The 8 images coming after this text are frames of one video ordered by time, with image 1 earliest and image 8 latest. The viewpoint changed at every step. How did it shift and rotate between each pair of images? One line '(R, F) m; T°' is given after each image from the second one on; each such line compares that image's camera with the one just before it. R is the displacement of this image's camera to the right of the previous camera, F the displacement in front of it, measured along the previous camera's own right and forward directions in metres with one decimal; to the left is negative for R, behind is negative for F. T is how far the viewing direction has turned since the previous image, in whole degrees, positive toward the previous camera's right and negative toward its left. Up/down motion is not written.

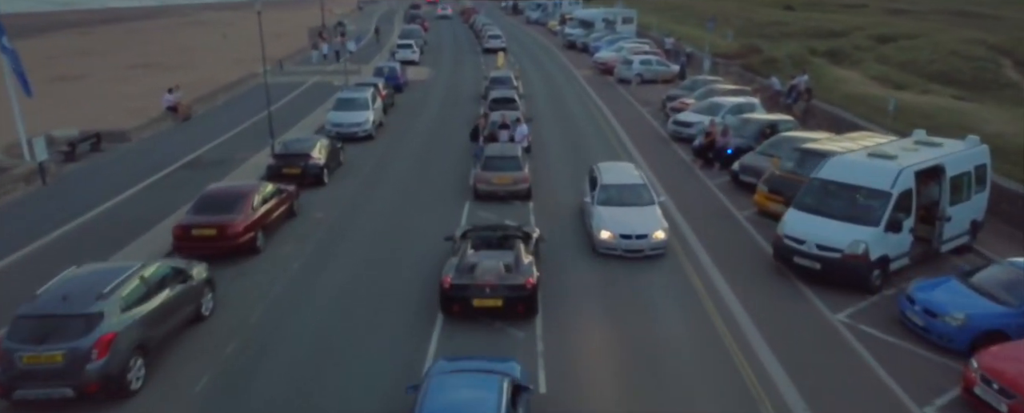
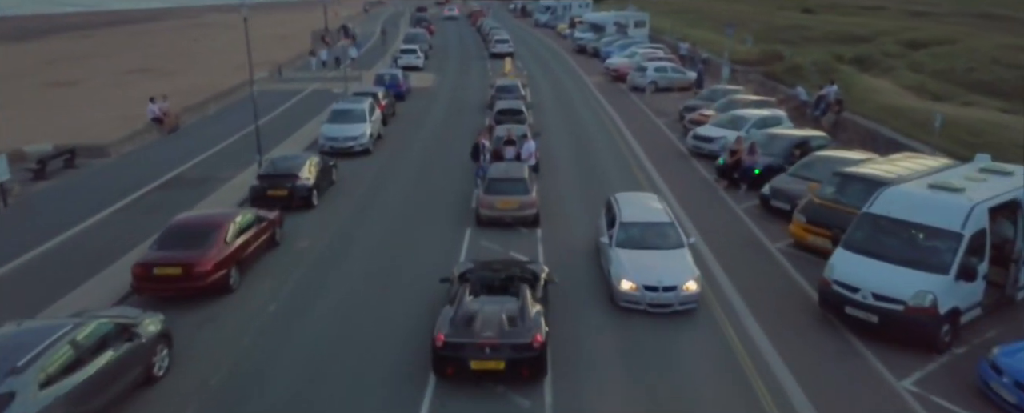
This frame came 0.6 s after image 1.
(+0.1, +2.0) m; -1°
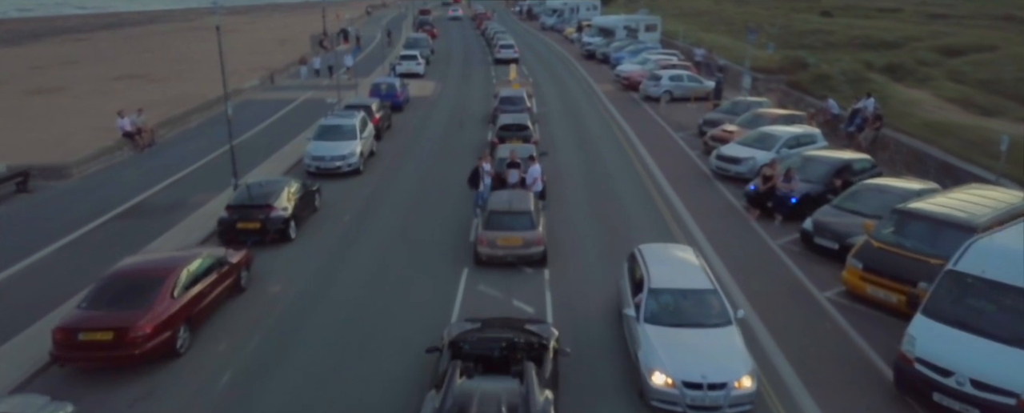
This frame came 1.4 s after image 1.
(+0.1, +2.5) m; 0°
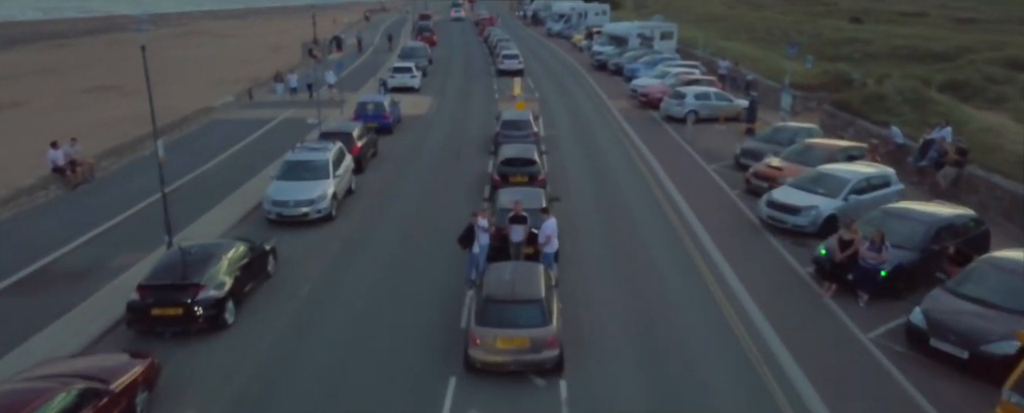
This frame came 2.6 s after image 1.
(0.0, +4.3) m; 0°
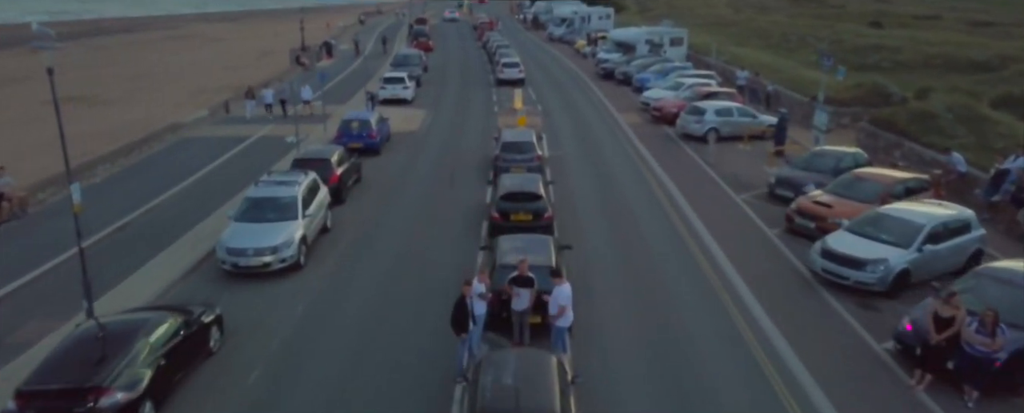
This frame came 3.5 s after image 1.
(-0.1, +3.3) m; 0°
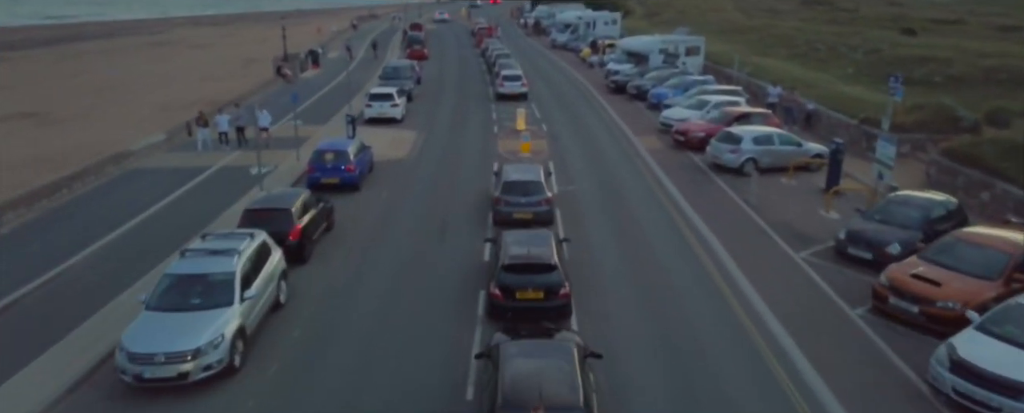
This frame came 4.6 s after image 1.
(-0.1, +4.4) m; 0°
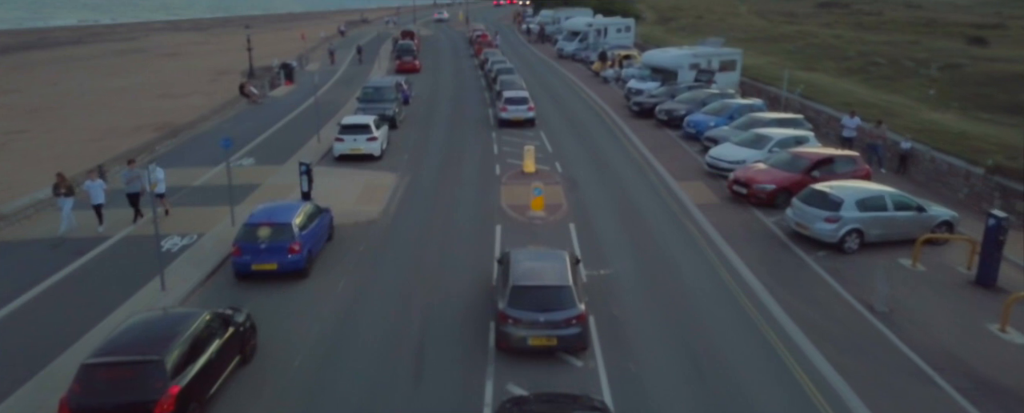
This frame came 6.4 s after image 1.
(-0.2, +7.2) m; 0°
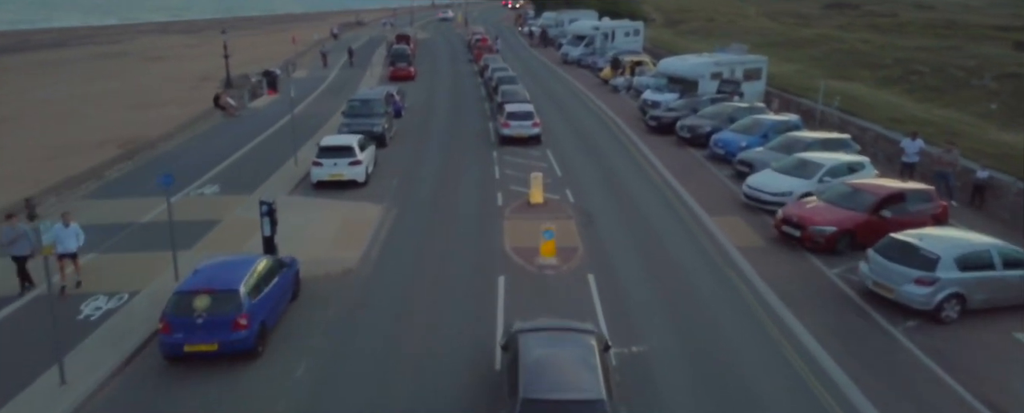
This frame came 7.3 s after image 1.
(-0.1, +3.9) m; 0°
